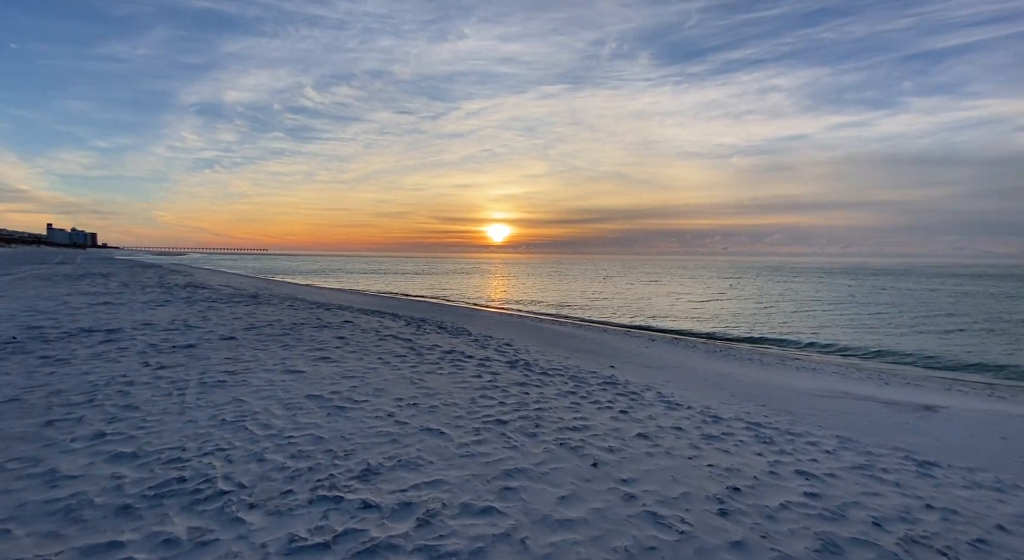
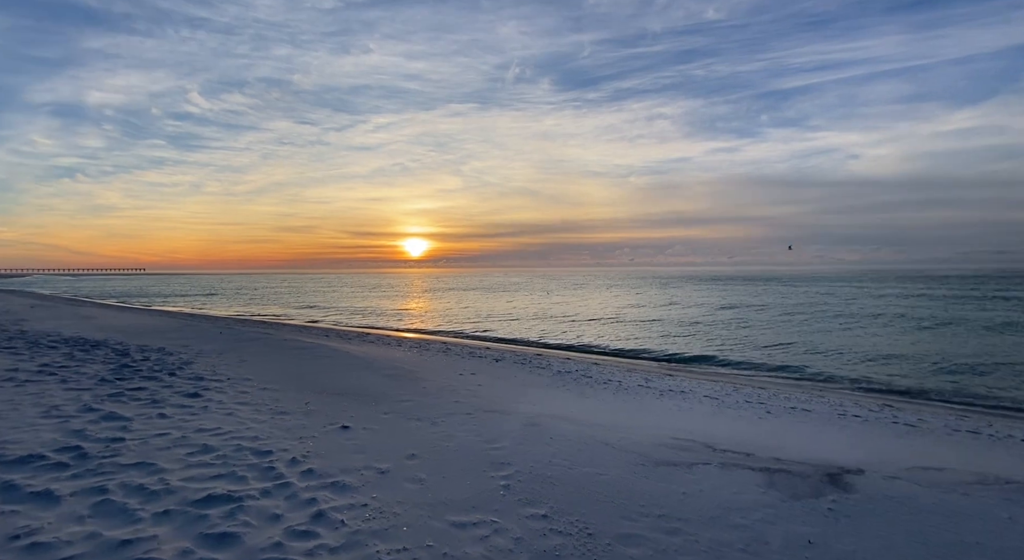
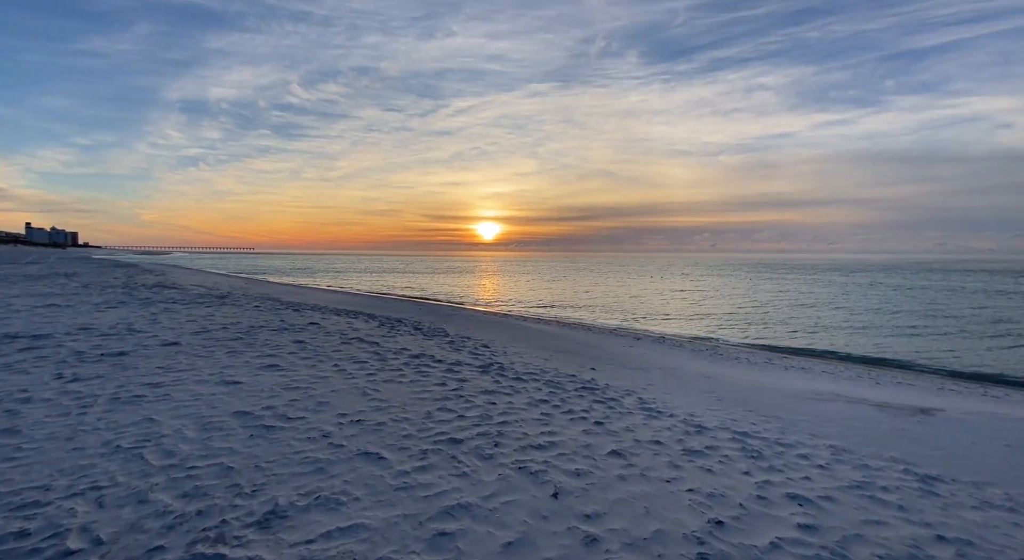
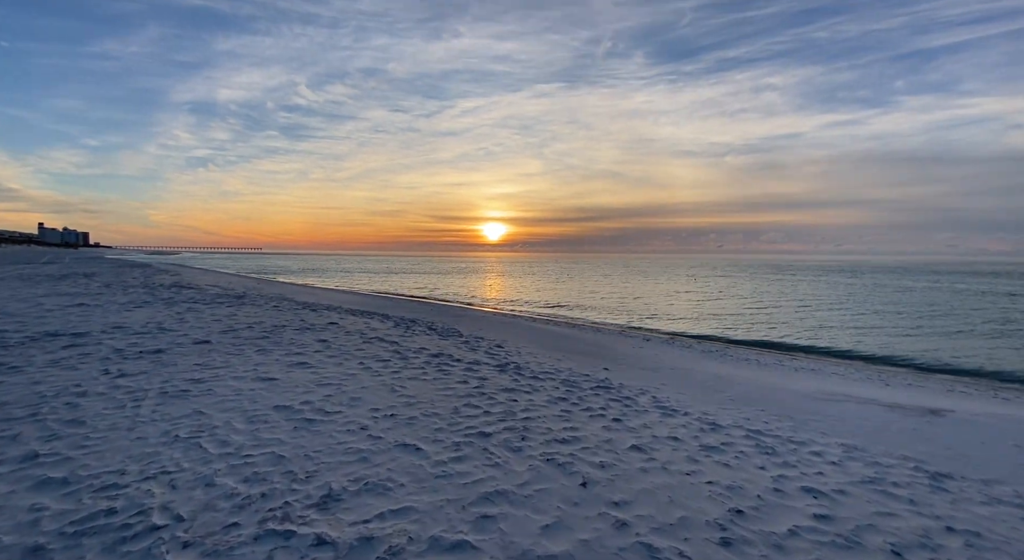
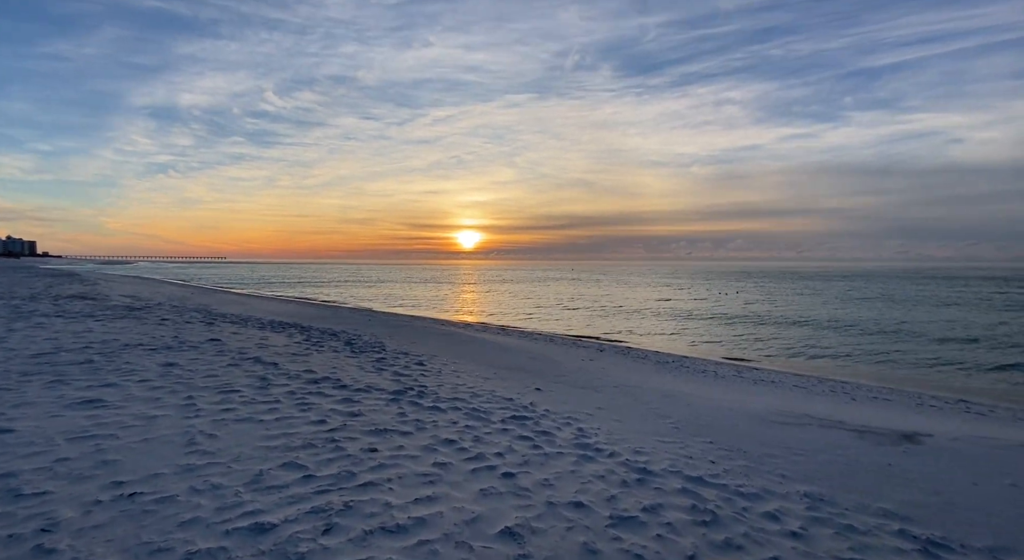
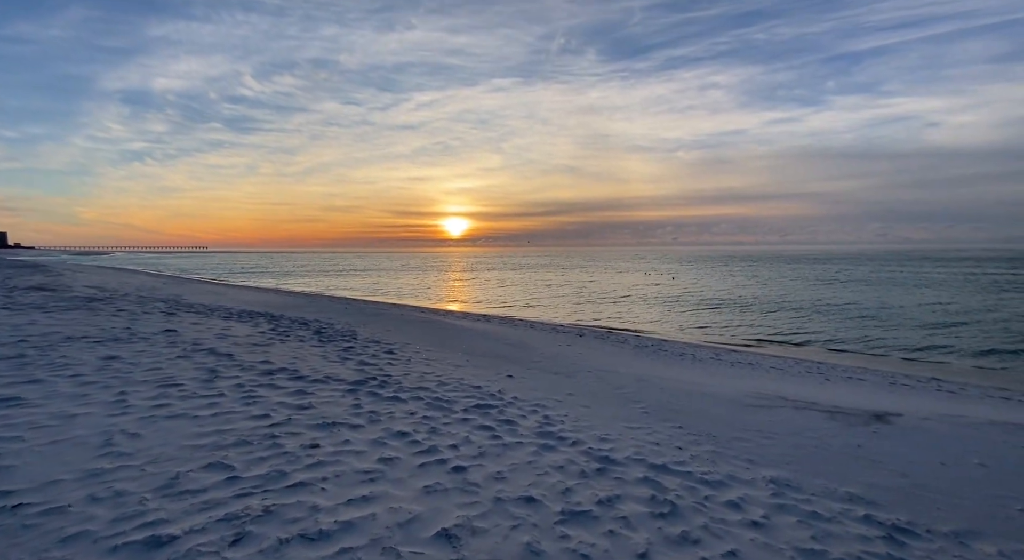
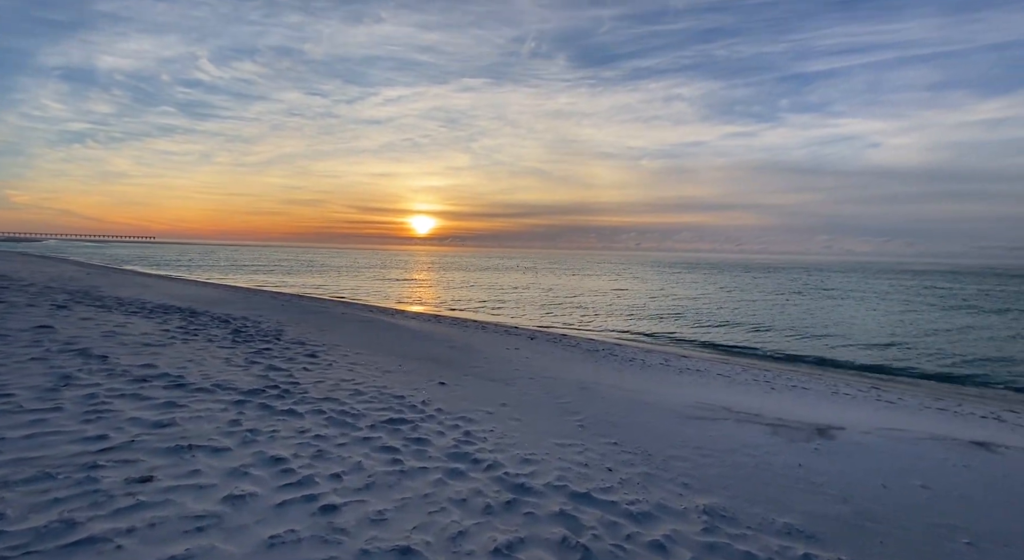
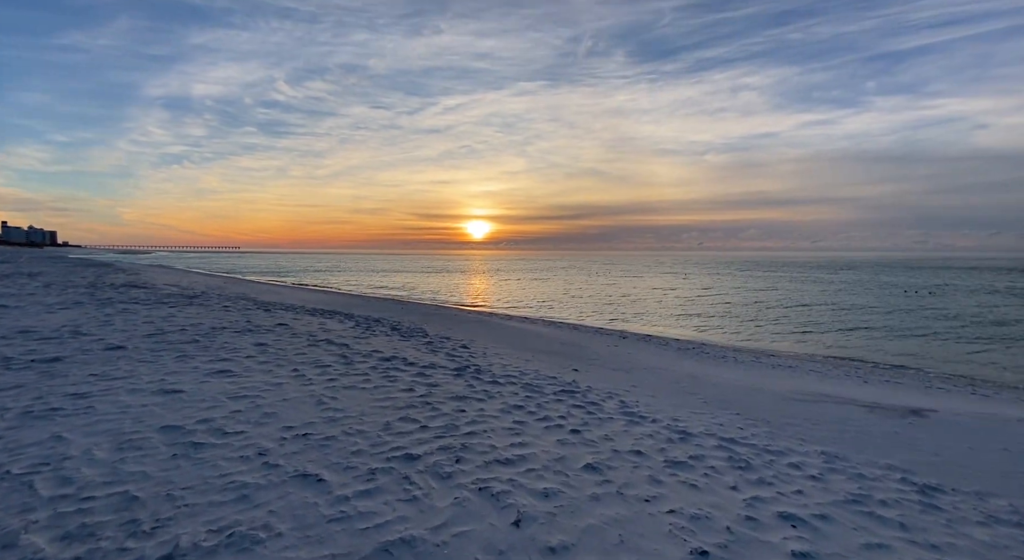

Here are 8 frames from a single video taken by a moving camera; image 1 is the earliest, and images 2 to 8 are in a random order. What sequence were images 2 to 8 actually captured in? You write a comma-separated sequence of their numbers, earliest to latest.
4, 3, 8, 5, 6, 7, 2
